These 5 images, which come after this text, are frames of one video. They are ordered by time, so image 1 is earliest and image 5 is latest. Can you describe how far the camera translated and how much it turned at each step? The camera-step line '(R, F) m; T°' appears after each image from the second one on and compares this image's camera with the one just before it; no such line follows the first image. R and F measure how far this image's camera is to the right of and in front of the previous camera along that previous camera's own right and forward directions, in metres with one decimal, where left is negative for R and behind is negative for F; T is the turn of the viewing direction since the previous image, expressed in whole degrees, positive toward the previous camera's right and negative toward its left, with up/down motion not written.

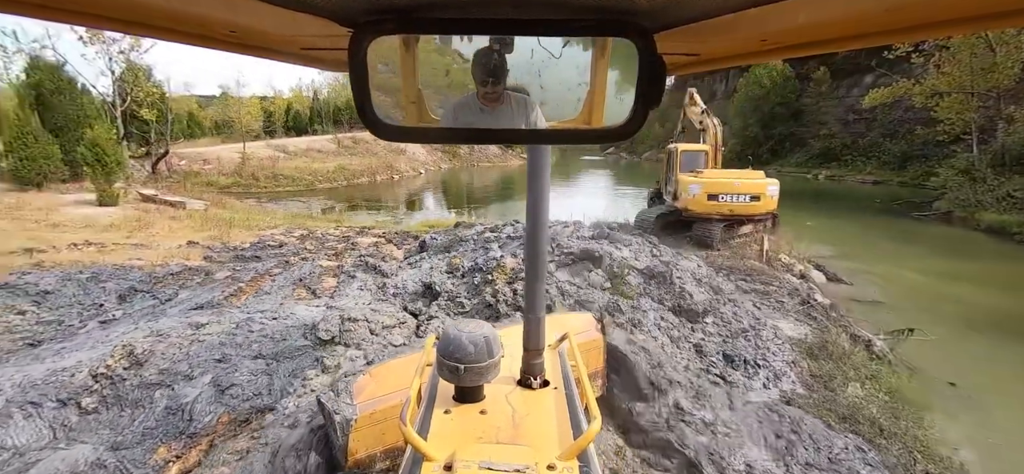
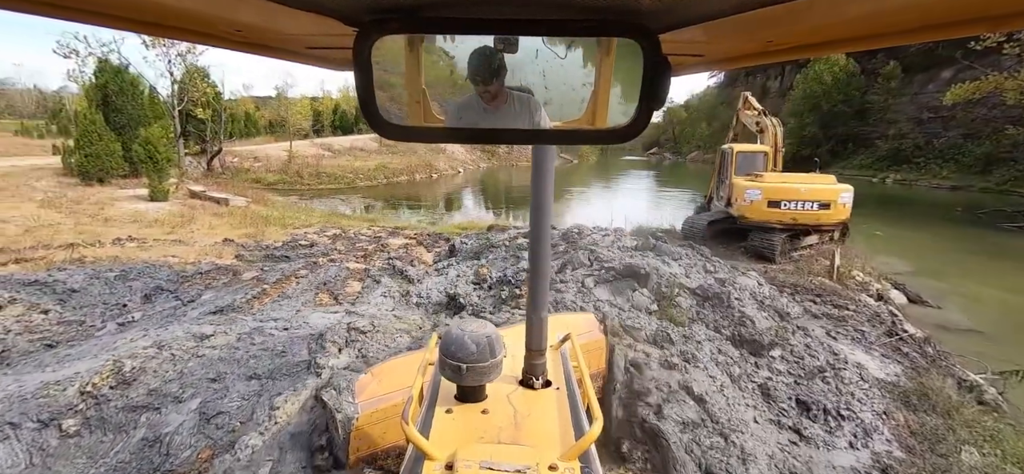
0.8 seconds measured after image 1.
(+0.1, +0.5) m; -5°
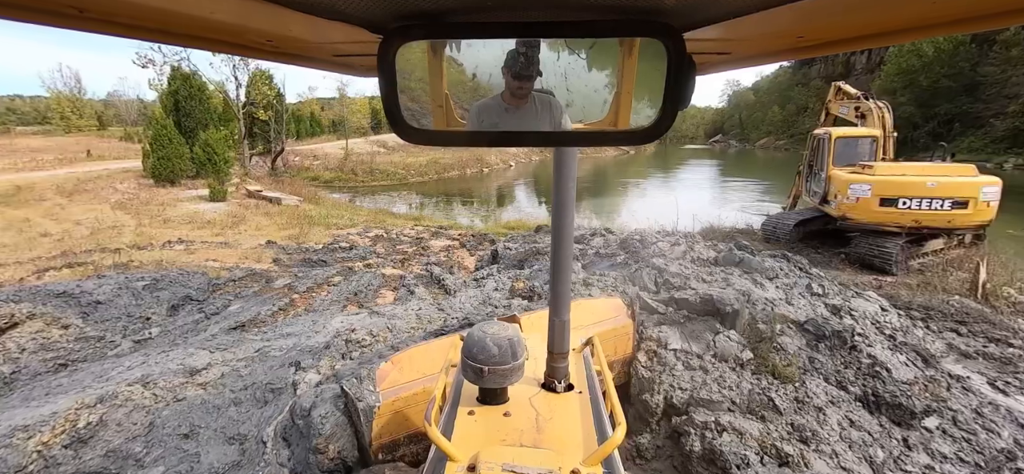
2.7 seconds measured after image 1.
(+0.1, +0.8) m; -7°
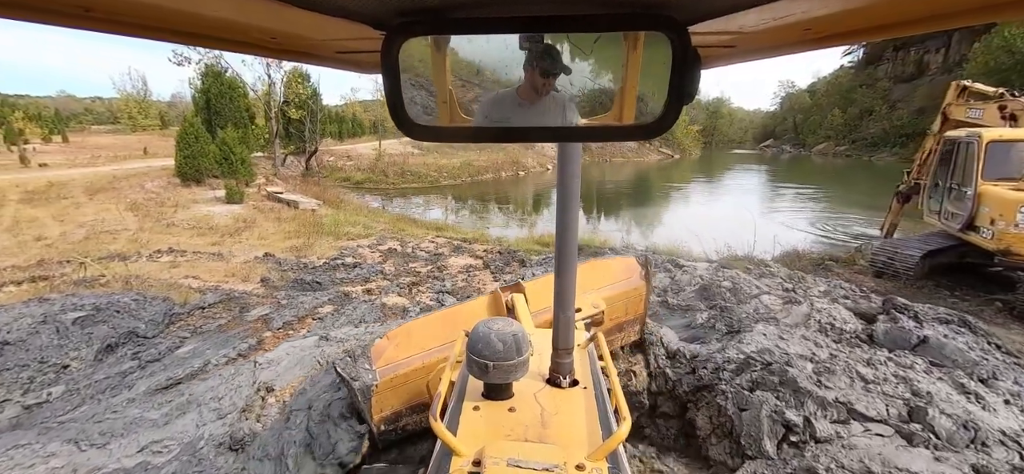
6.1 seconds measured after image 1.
(0.0, +1.4) m; -5°
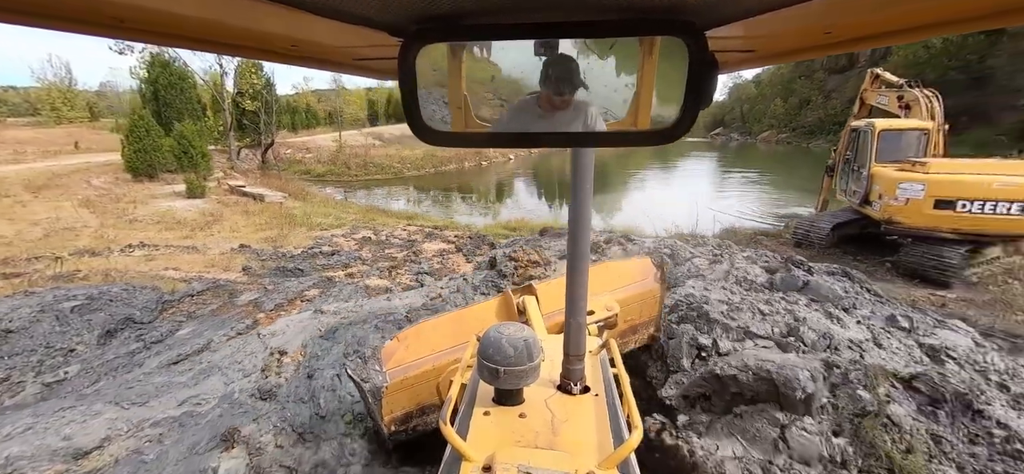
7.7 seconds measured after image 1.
(-0.1, -0.6) m; +5°
